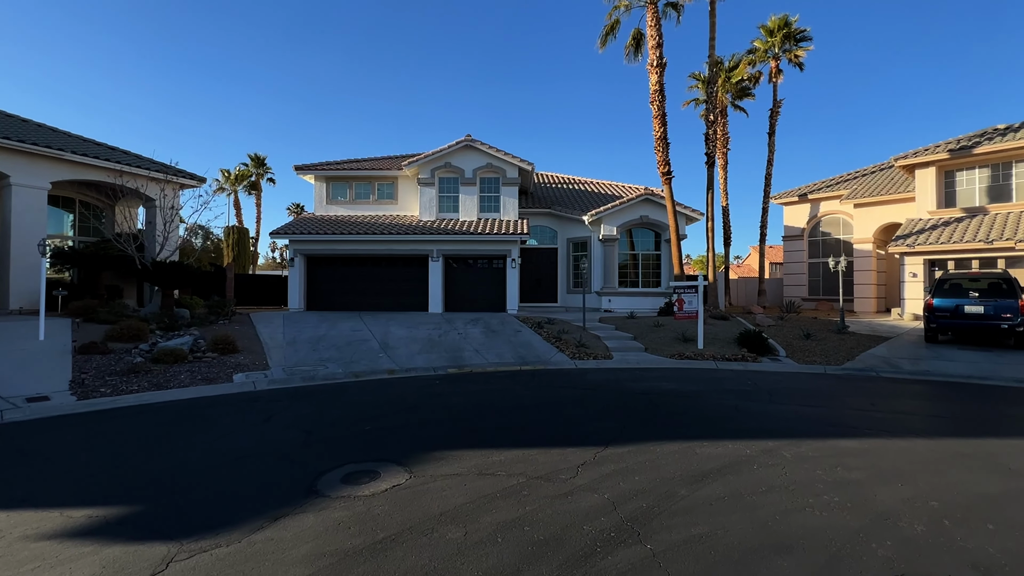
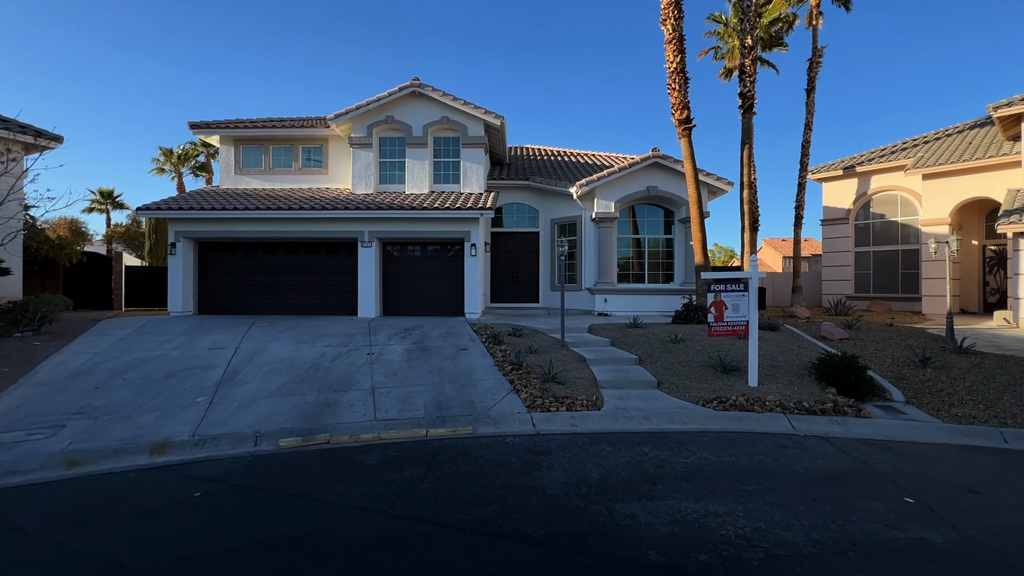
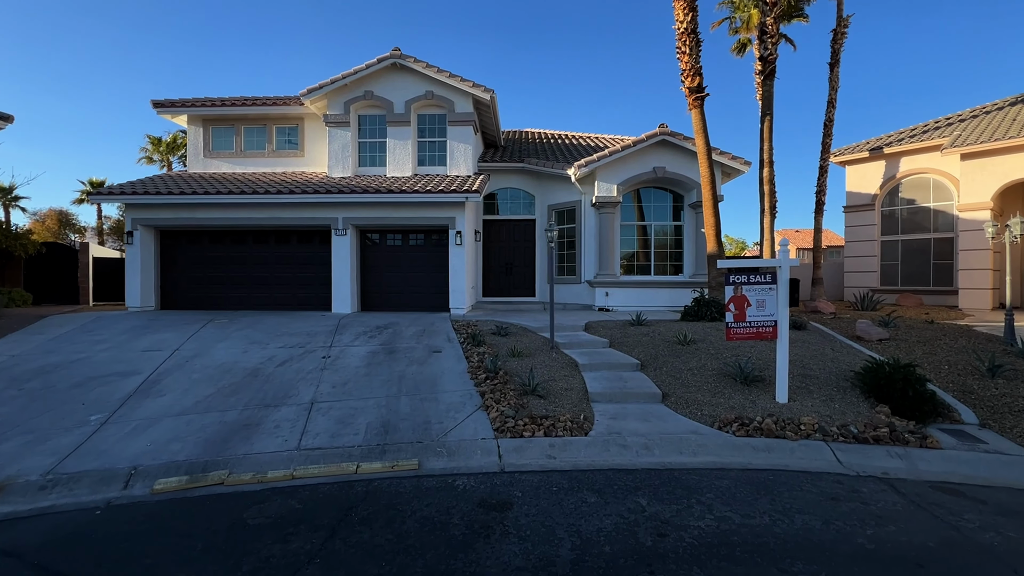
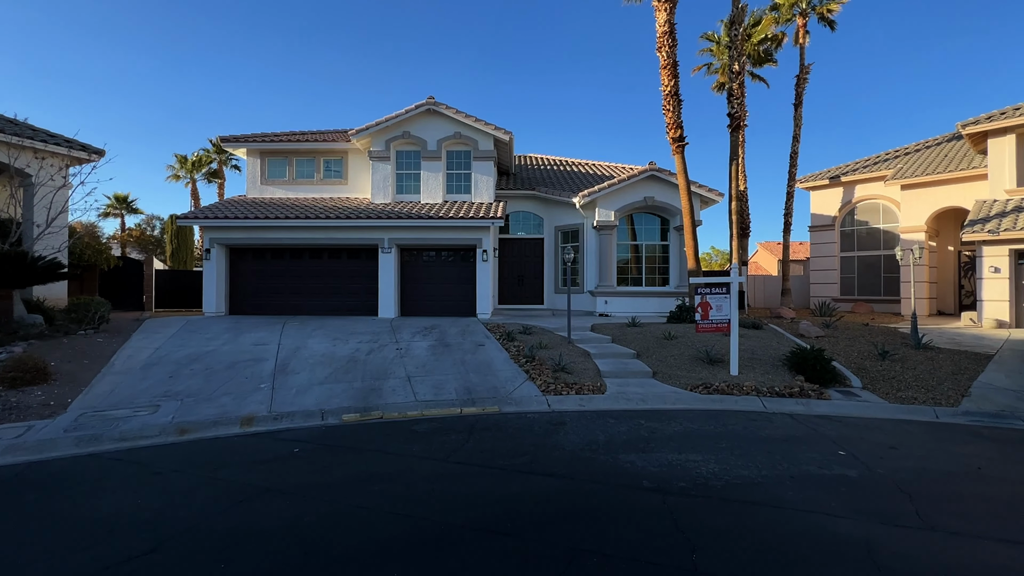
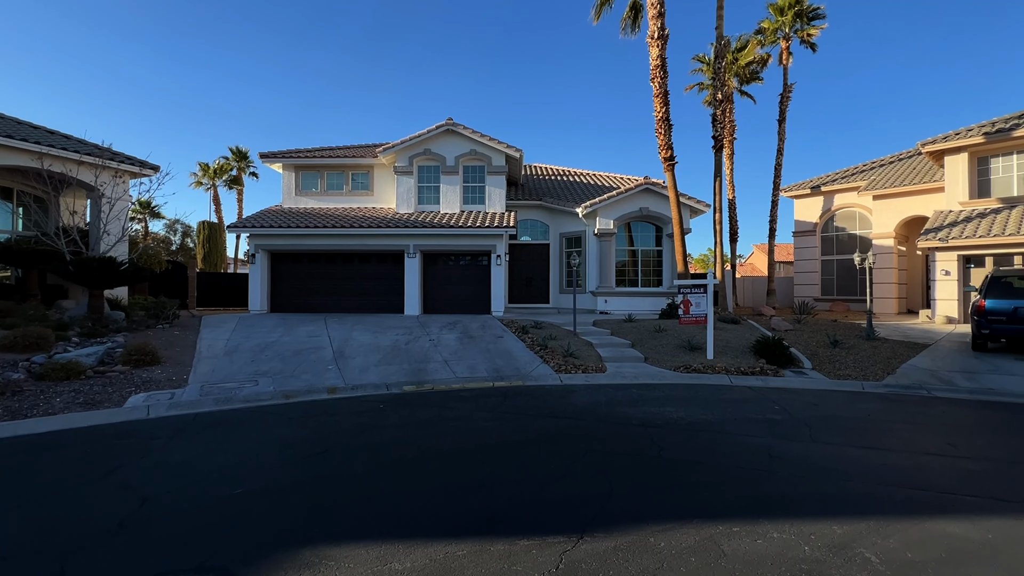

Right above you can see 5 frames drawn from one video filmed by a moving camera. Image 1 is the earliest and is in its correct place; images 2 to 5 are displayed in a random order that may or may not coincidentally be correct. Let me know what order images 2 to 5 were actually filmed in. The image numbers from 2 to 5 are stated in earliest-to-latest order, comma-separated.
5, 4, 2, 3
